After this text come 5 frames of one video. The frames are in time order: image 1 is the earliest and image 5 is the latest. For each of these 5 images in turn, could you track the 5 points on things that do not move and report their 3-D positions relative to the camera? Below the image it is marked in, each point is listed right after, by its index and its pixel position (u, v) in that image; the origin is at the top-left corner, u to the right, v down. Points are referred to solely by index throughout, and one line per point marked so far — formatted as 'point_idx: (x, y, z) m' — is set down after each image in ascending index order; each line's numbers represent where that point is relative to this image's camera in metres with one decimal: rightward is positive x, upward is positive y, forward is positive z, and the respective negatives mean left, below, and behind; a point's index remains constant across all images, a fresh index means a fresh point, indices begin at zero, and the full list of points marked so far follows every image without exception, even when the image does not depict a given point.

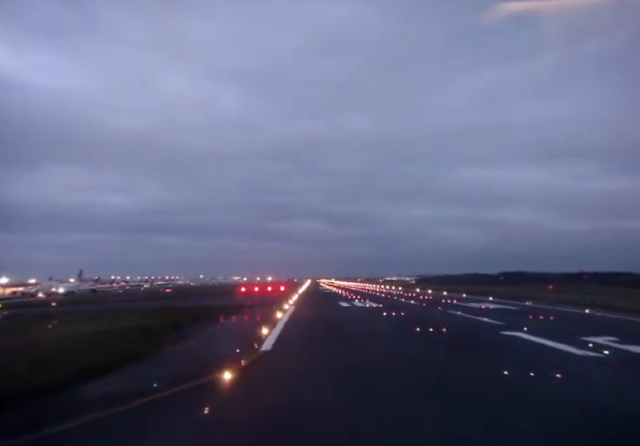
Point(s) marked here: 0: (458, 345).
0: (+4.9, -4.5, +17.1) m
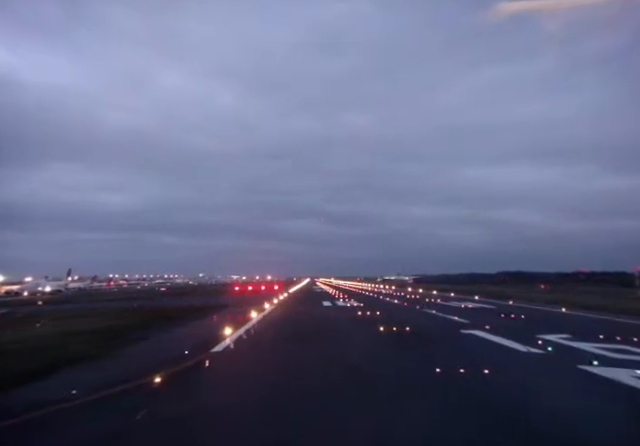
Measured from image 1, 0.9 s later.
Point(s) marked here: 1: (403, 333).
0: (+3.6, -4.6, +17.7) m
1: (+3.4, -4.7, +19.3) m
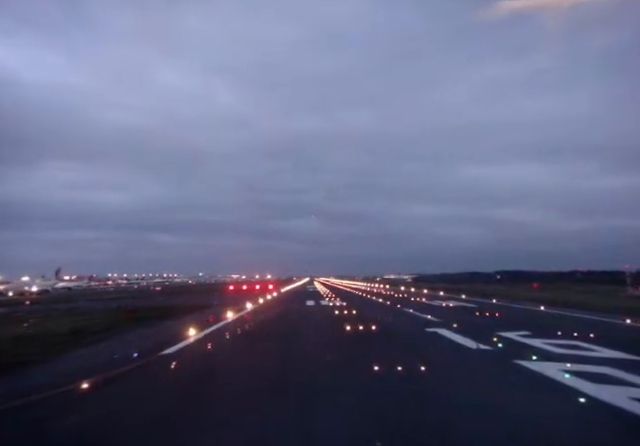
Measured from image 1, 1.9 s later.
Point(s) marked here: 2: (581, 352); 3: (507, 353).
0: (+2.2, -4.6, +18.0) m
1: (+2.0, -4.7, +19.7) m
2: (+7.4, -3.6, +13.2) m
3: (+5.1, -3.5, +12.8) m
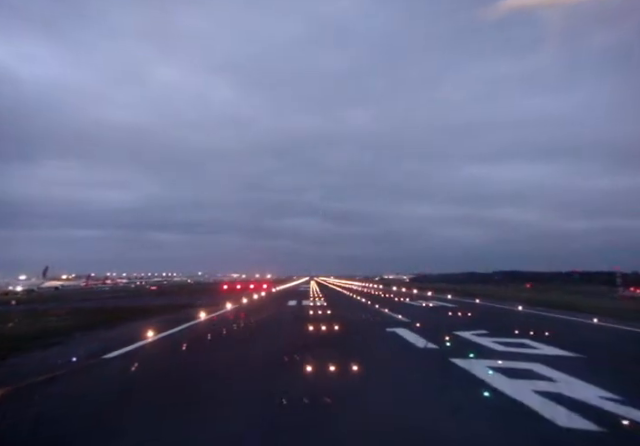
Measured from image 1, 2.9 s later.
0: (+0.7, -4.6, +18.4) m
1: (+0.5, -4.7, +20.1) m
2: (+5.9, -3.7, +13.6) m
3: (+3.7, -3.6, +13.2) m
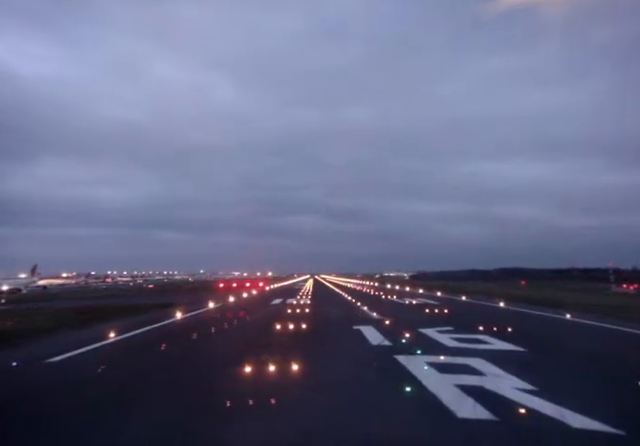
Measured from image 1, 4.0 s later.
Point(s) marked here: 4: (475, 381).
0: (-0.6, -4.6, +18.6) m
1: (-0.9, -4.7, +20.2) m
2: (+4.6, -3.7, +13.8) m
3: (+2.4, -3.5, +13.4) m
4: (+2.9, -2.9, +8.6) m
